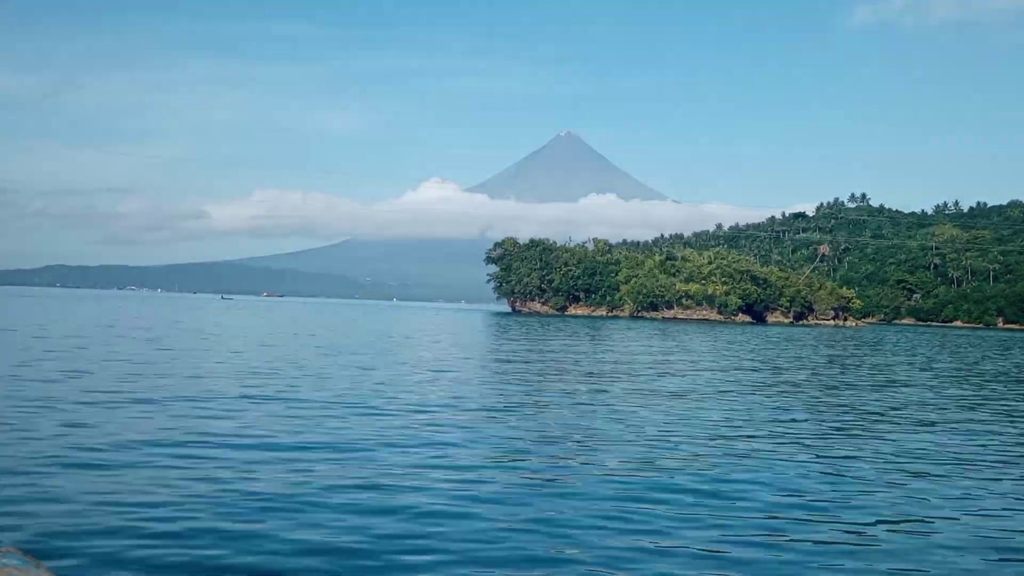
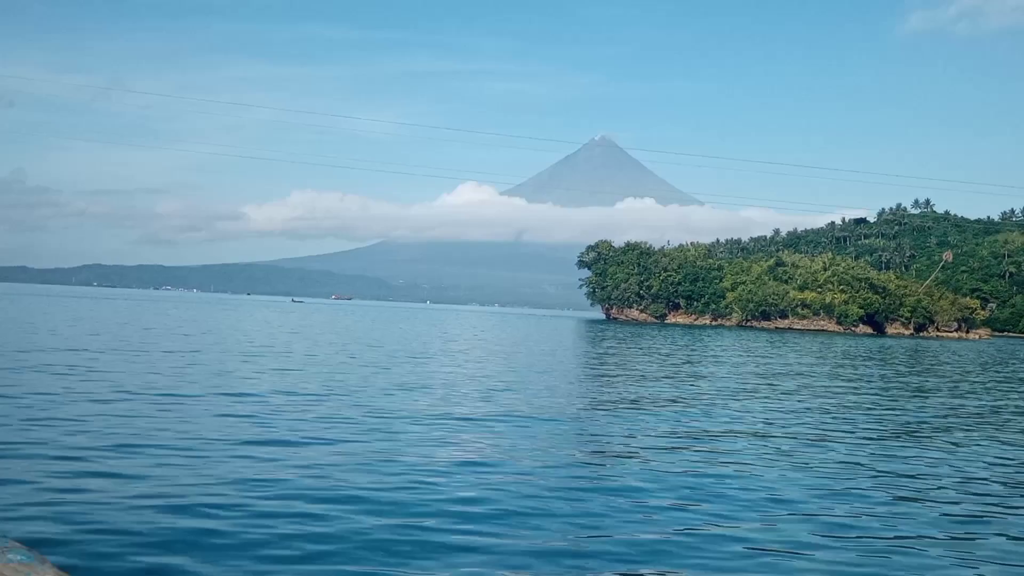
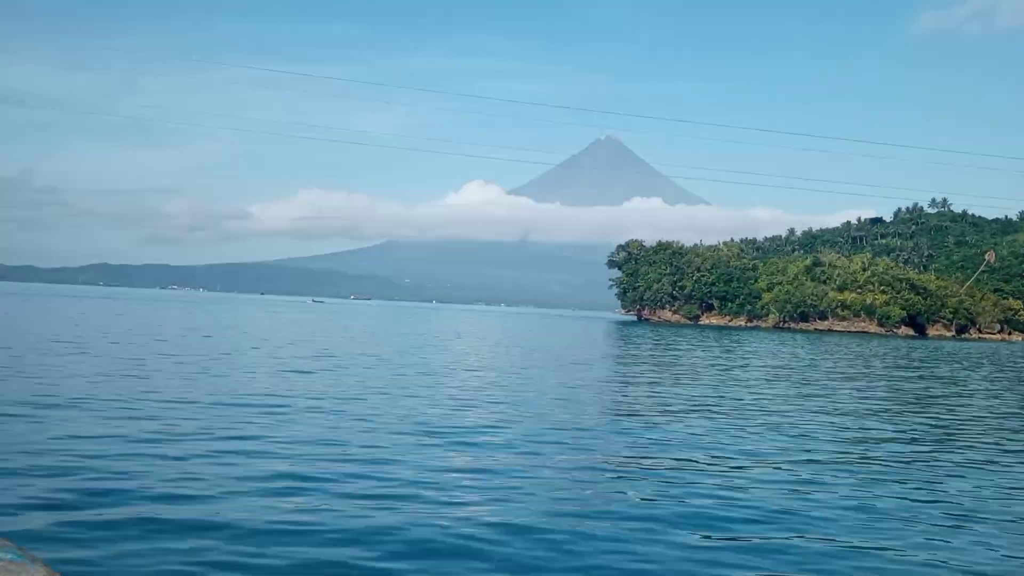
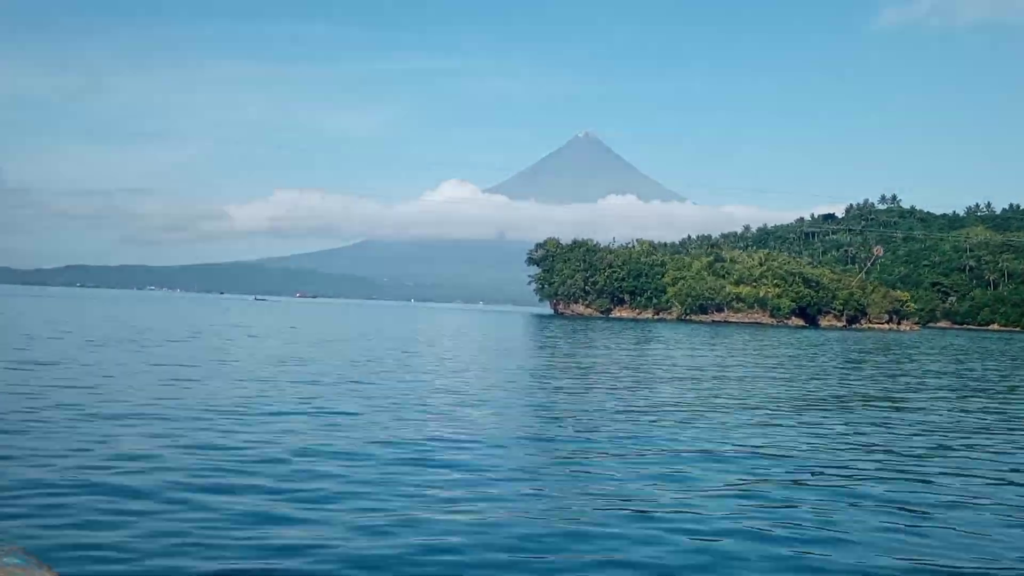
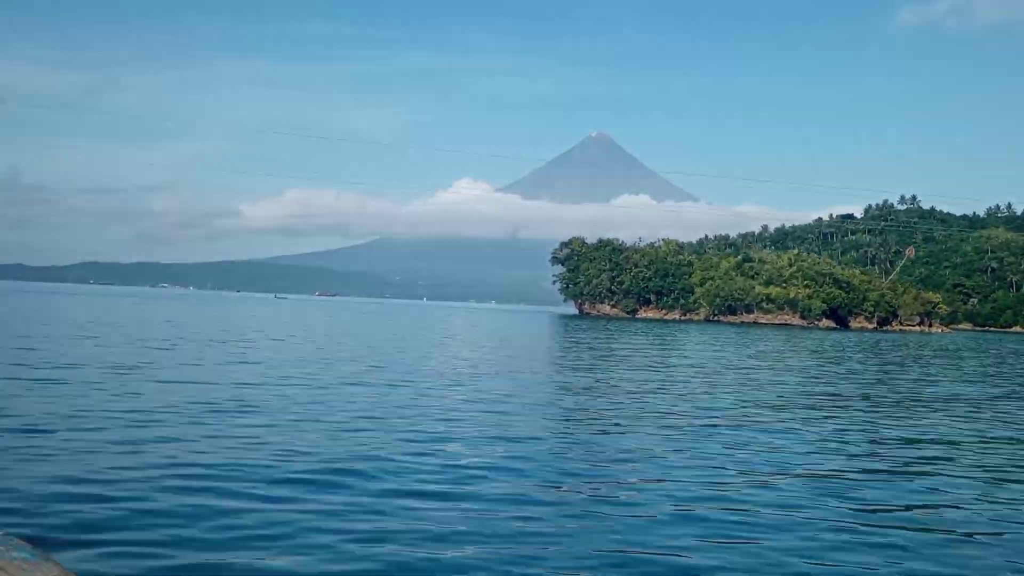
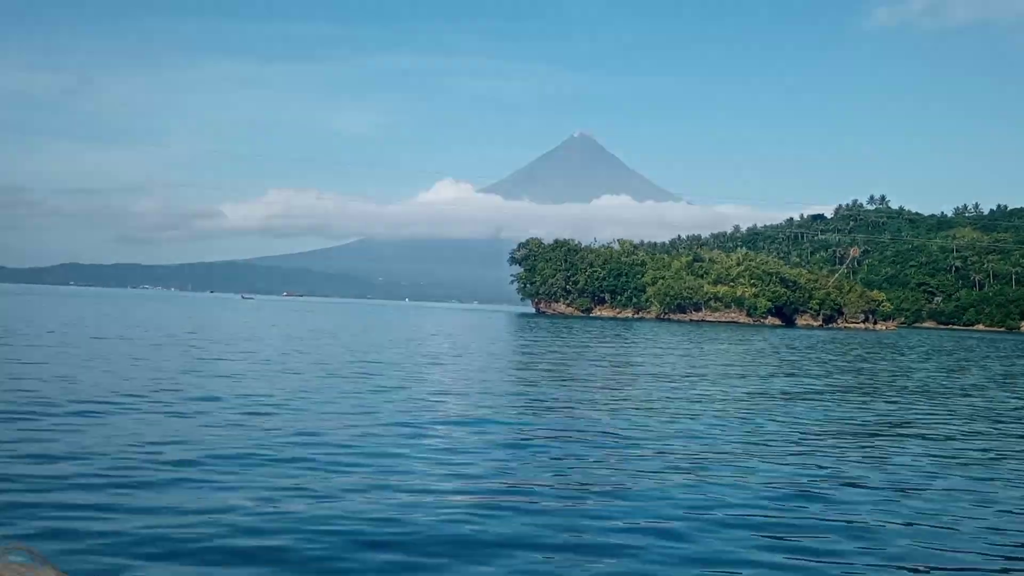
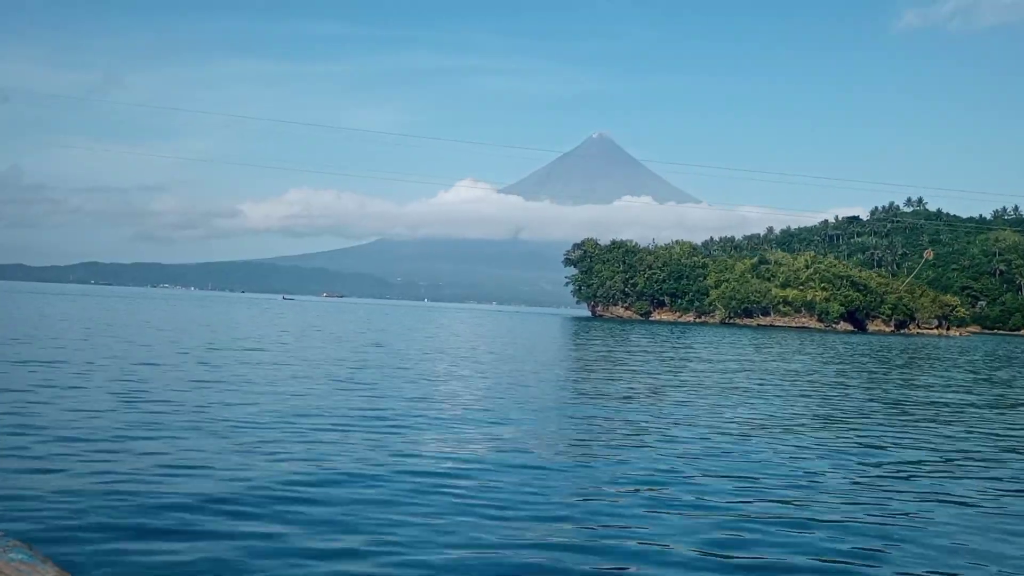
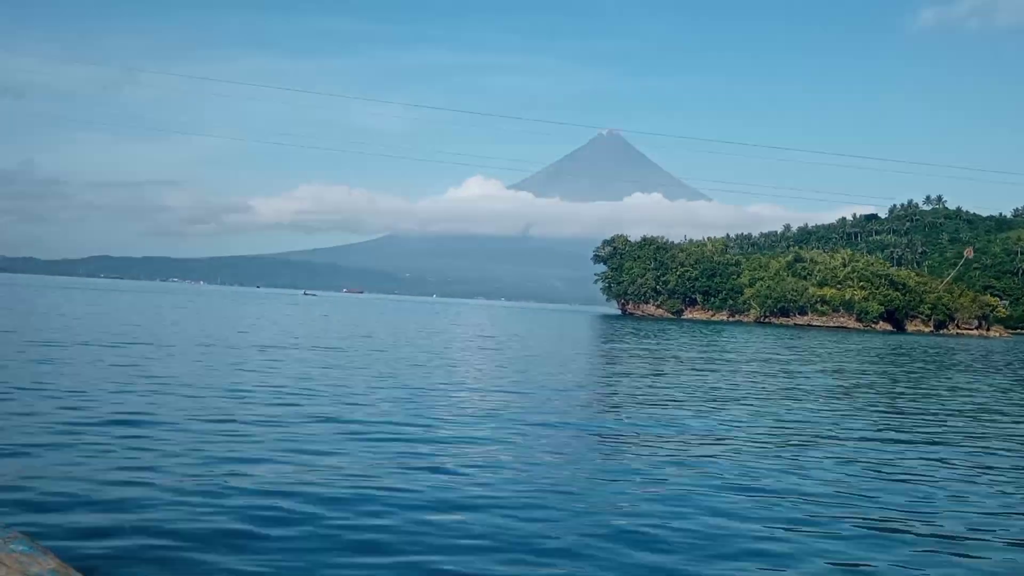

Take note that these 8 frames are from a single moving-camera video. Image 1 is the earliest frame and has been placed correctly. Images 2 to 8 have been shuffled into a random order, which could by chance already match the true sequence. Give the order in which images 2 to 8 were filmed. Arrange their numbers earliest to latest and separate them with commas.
6, 4, 5, 7, 2, 8, 3
